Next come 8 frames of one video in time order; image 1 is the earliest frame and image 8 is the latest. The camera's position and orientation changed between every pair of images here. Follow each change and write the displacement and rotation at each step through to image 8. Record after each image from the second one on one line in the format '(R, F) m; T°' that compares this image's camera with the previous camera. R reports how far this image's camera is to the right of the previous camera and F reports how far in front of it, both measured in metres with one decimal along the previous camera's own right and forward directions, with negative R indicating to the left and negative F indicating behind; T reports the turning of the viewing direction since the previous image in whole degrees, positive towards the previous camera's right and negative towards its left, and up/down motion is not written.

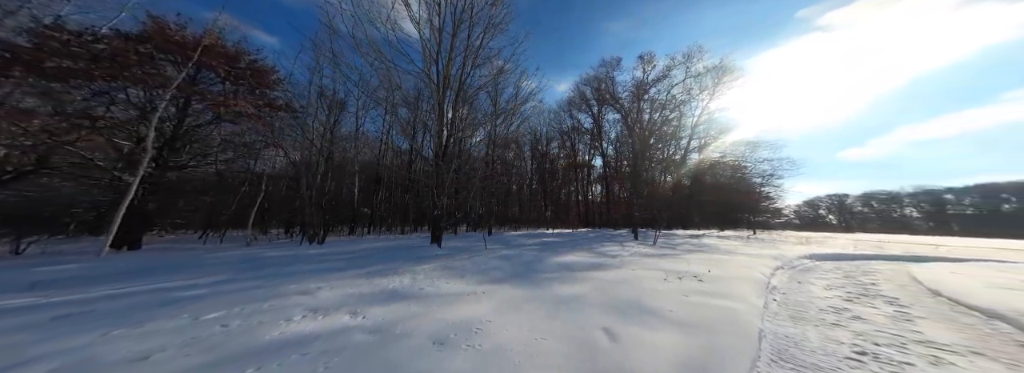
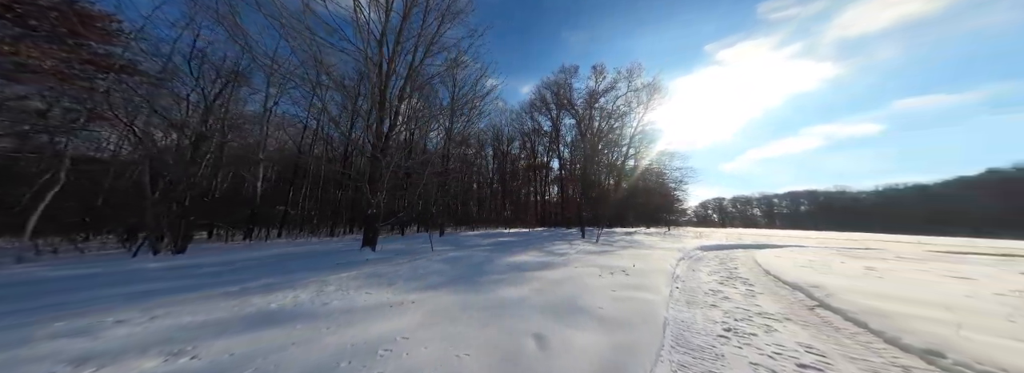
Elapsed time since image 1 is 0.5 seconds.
(+0.1, 0.0) m; +11°
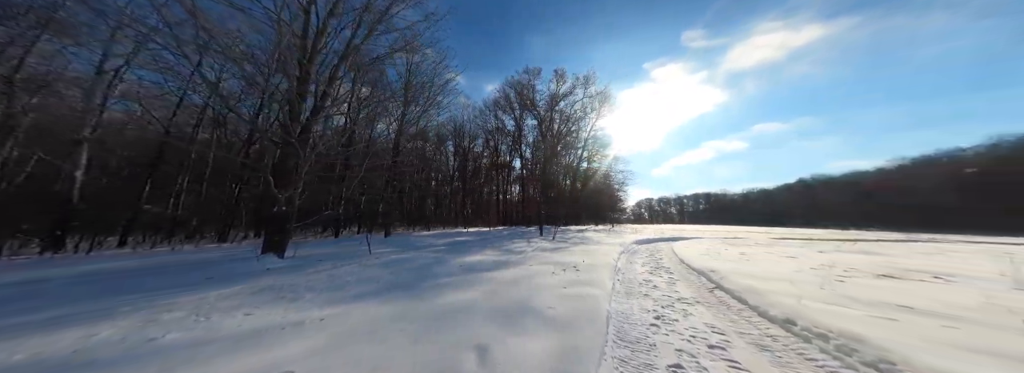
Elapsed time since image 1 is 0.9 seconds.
(+0.1, +0.1) m; +10°
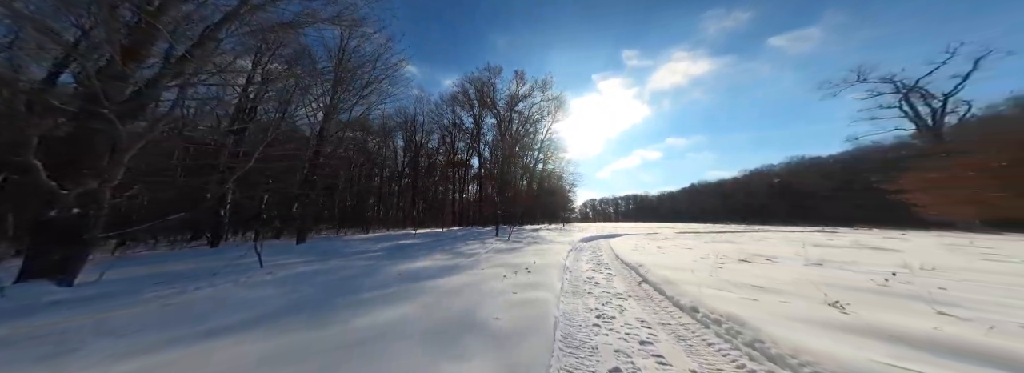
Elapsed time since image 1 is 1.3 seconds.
(+0.1, +0.2) m; +11°
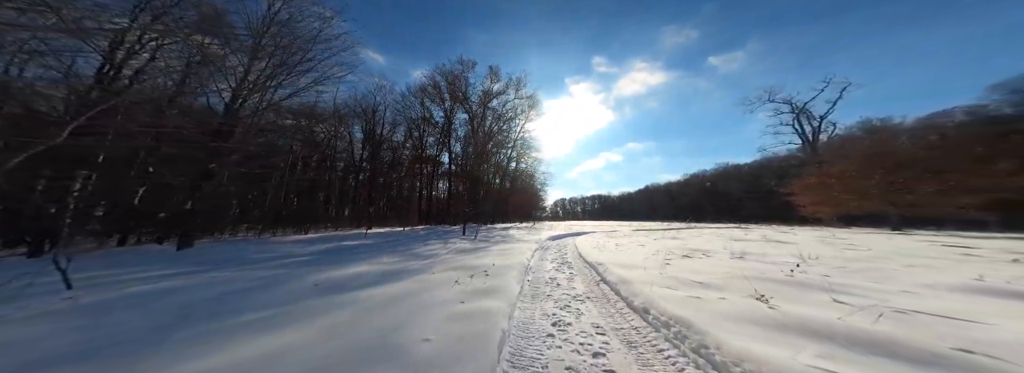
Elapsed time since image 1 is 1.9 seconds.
(+0.2, +0.3) m; +8°
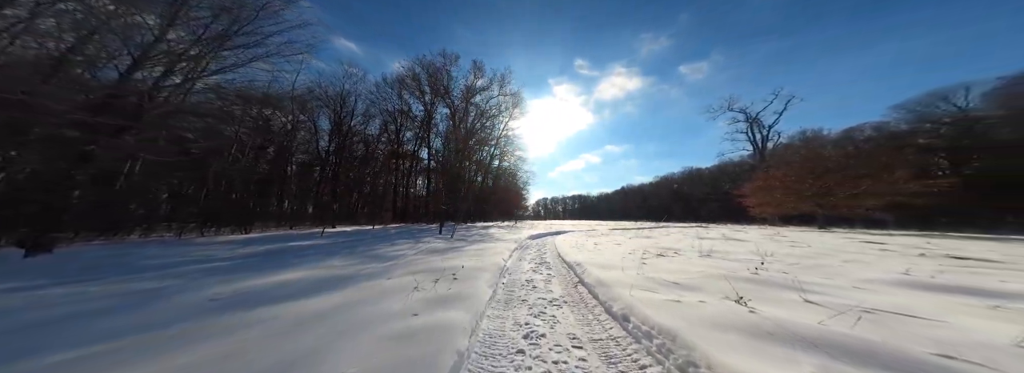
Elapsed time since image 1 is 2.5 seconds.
(+0.1, +0.3) m; +6°
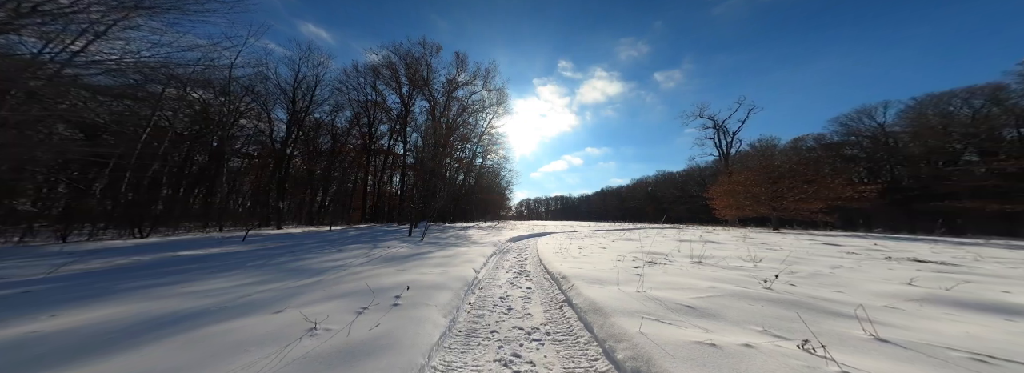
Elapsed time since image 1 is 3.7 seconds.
(+0.2, +1.0) m; +5°
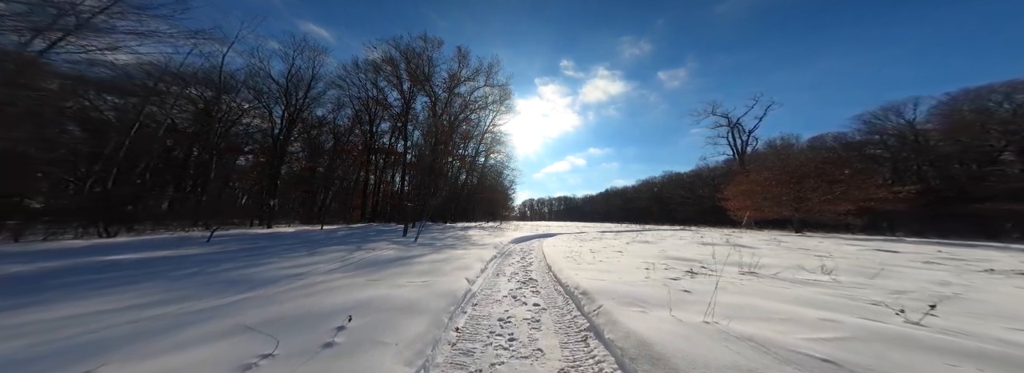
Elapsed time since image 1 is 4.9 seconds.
(0.0, +1.1) m; -1°
